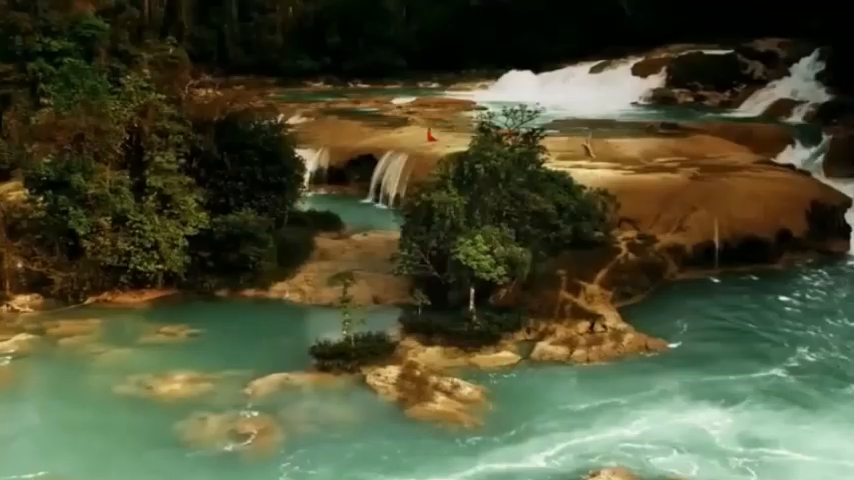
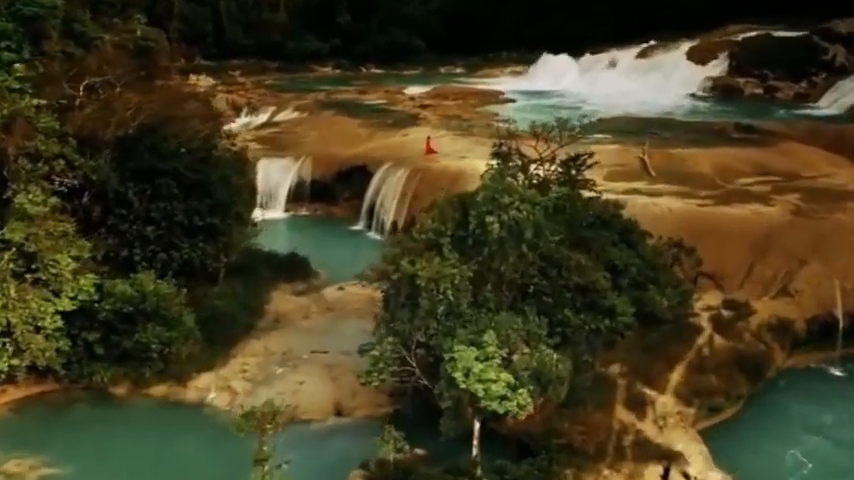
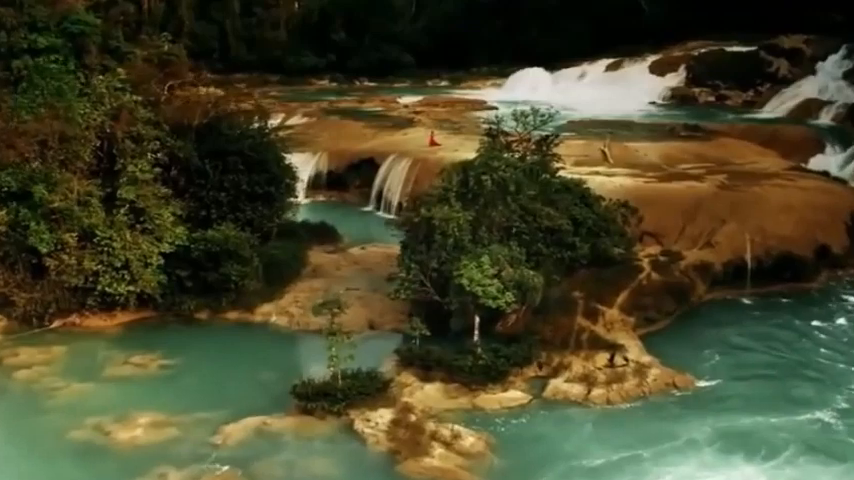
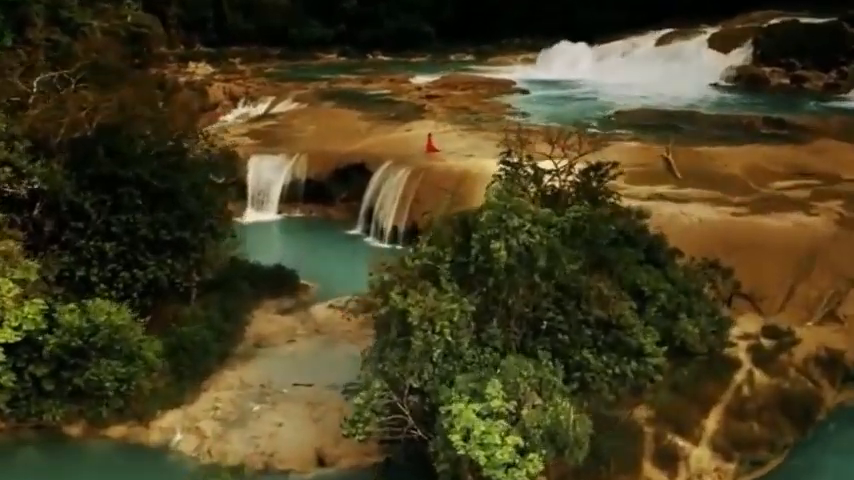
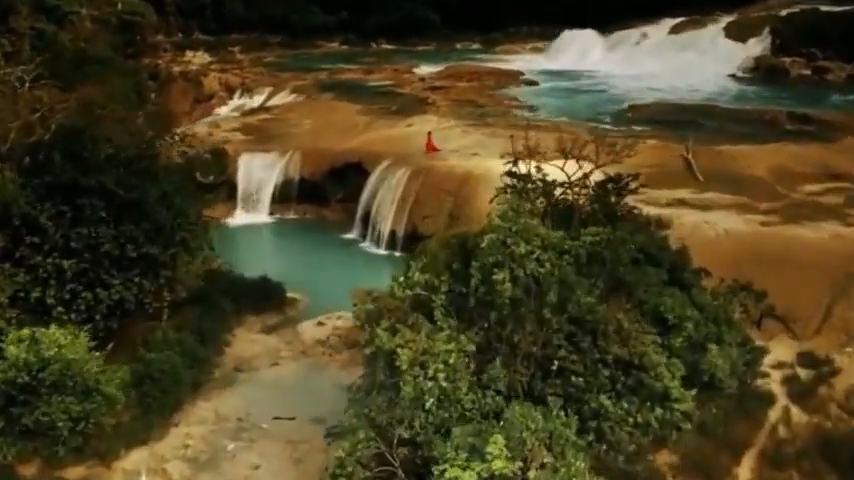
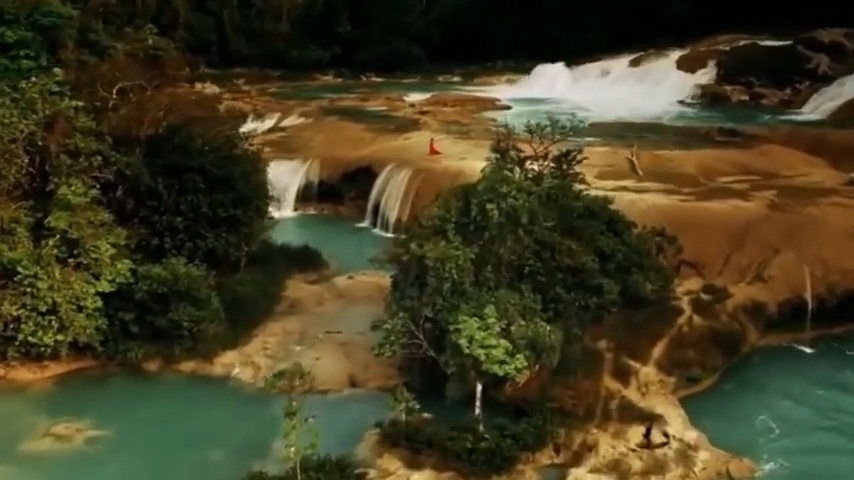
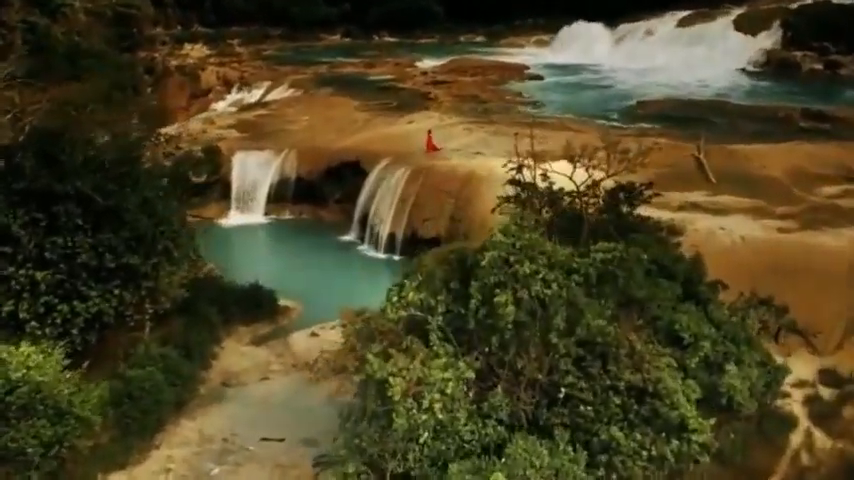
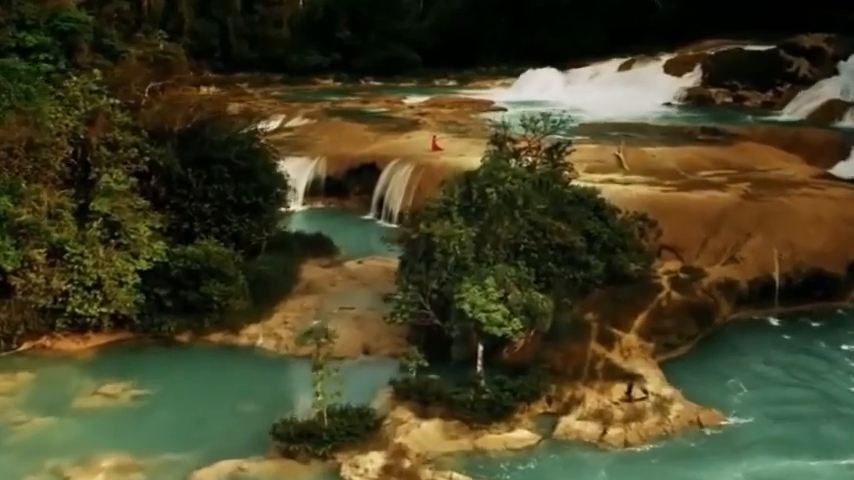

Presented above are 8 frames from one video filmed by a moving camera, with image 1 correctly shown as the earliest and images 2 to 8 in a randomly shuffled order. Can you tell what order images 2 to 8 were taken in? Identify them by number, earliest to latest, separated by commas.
3, 8, 6, 2, 4, 5, 7
